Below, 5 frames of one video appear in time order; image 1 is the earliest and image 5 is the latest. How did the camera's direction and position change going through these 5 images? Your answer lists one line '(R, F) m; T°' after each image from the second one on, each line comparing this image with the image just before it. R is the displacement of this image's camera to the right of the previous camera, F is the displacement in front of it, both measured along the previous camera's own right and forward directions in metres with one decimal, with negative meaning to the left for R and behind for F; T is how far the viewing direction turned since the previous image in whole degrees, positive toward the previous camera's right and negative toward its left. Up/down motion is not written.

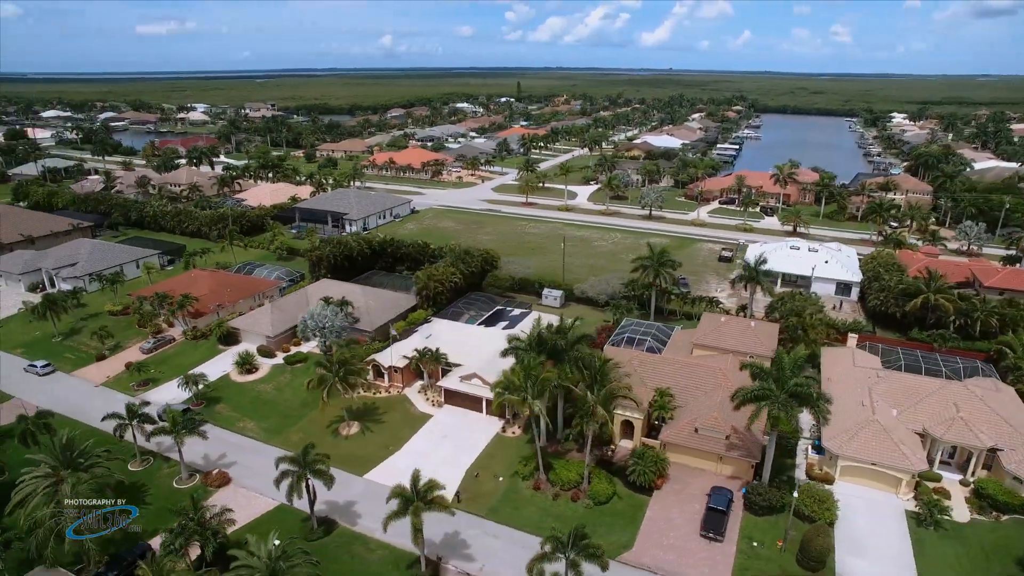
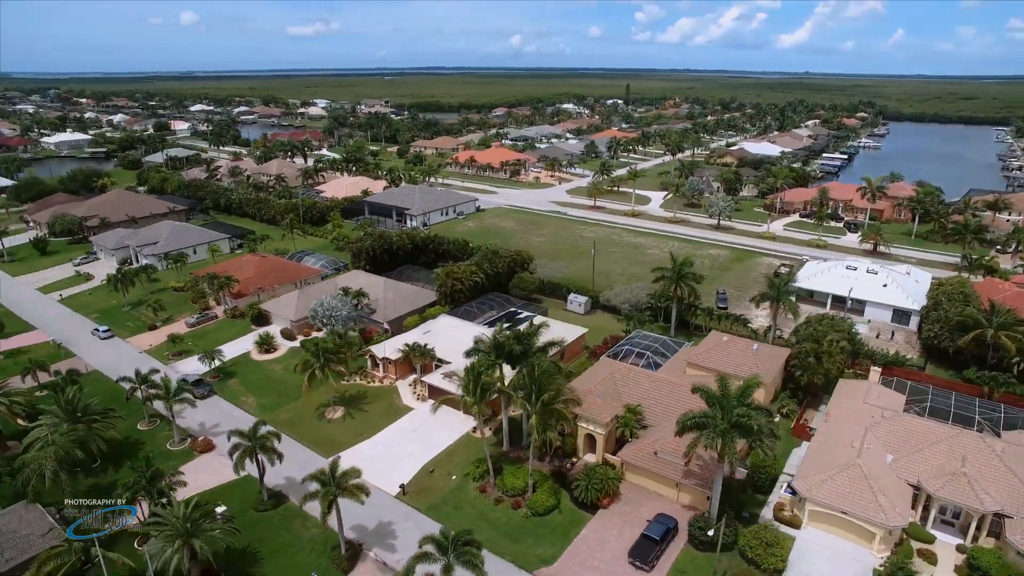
(+7.9, +0.7) m; -10°
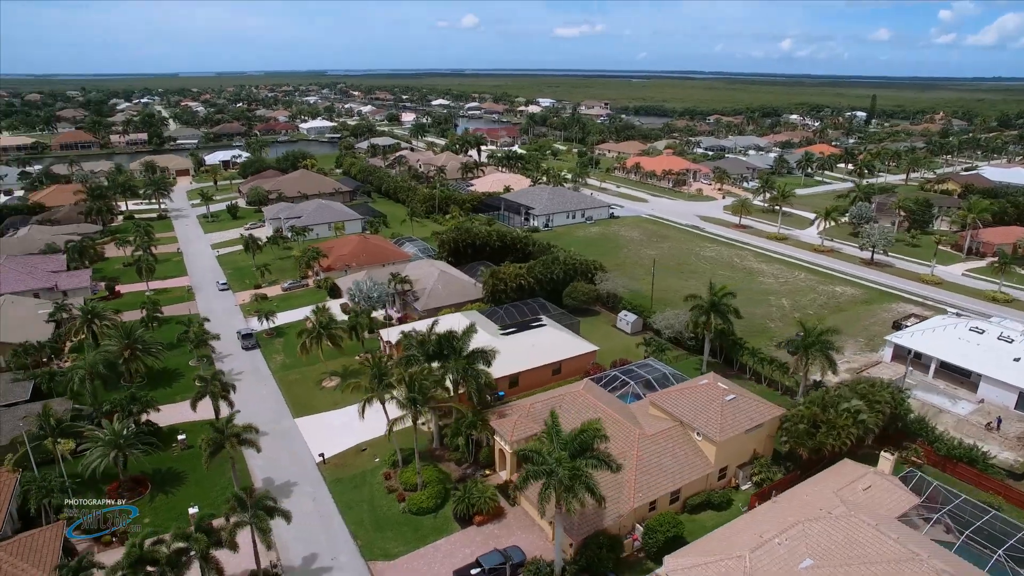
(+15.5, +3.1) m; -21°
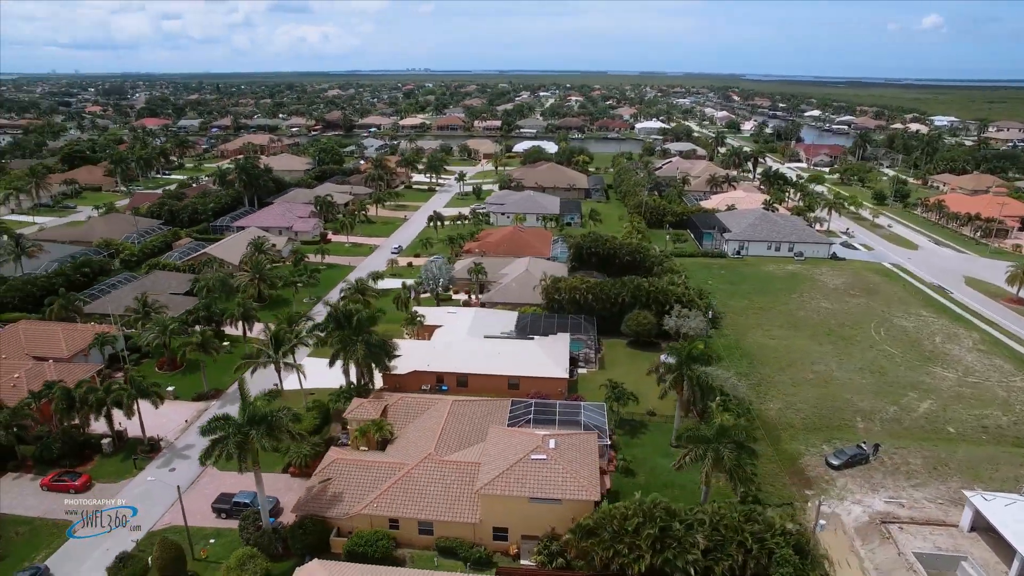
(+25.4, +8.2) m; -34°
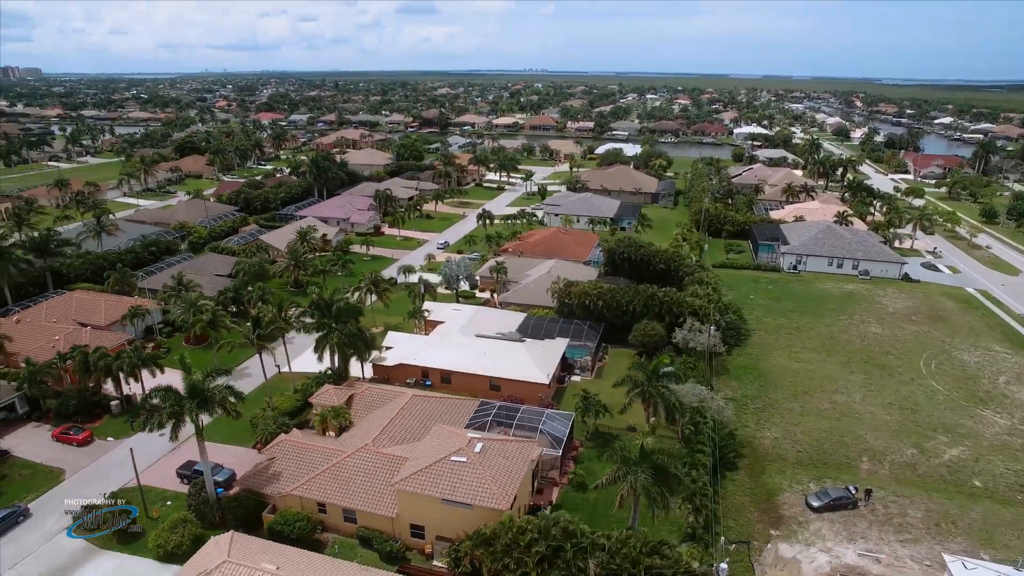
(+8.0, +1.2) m; -10°
